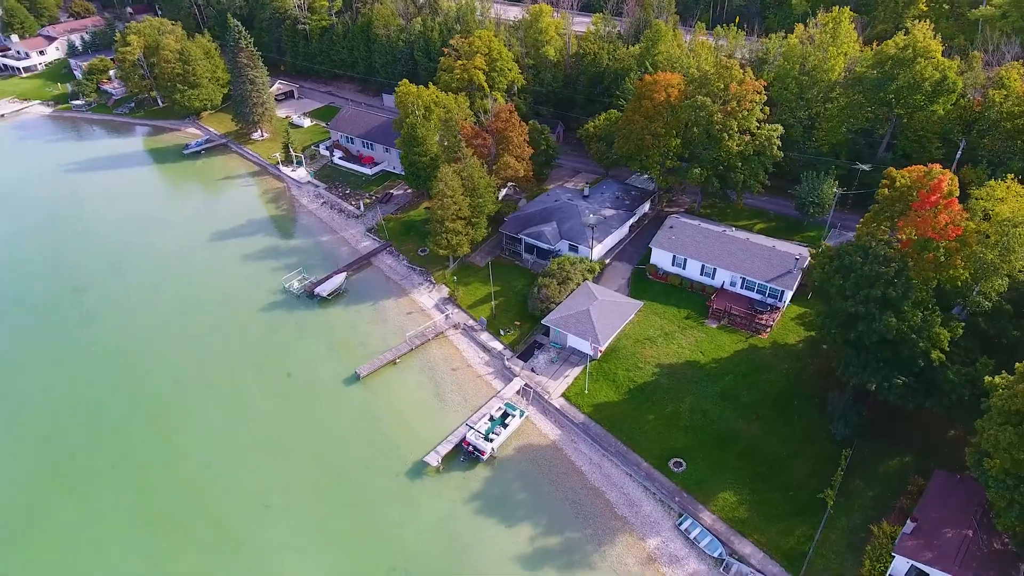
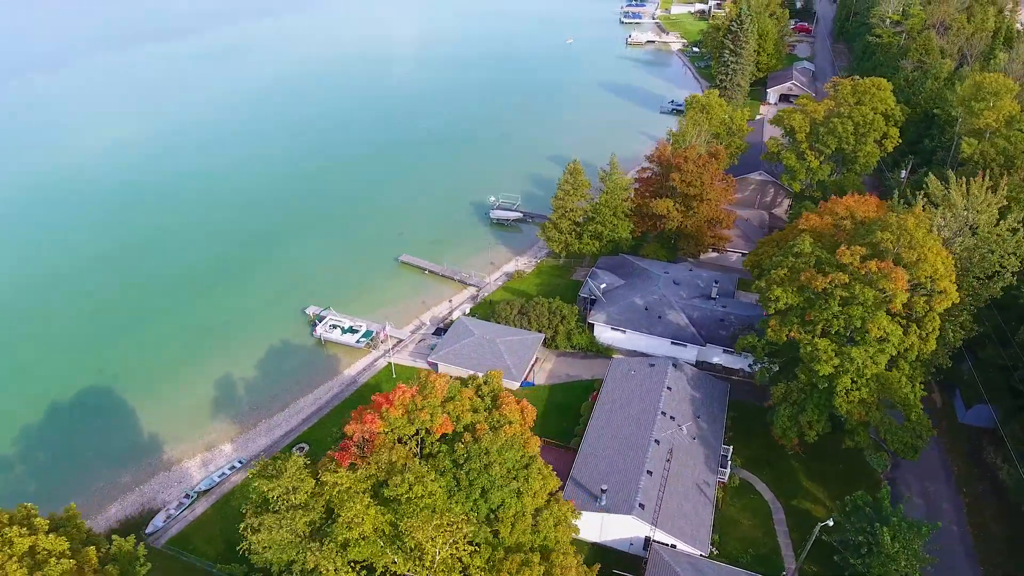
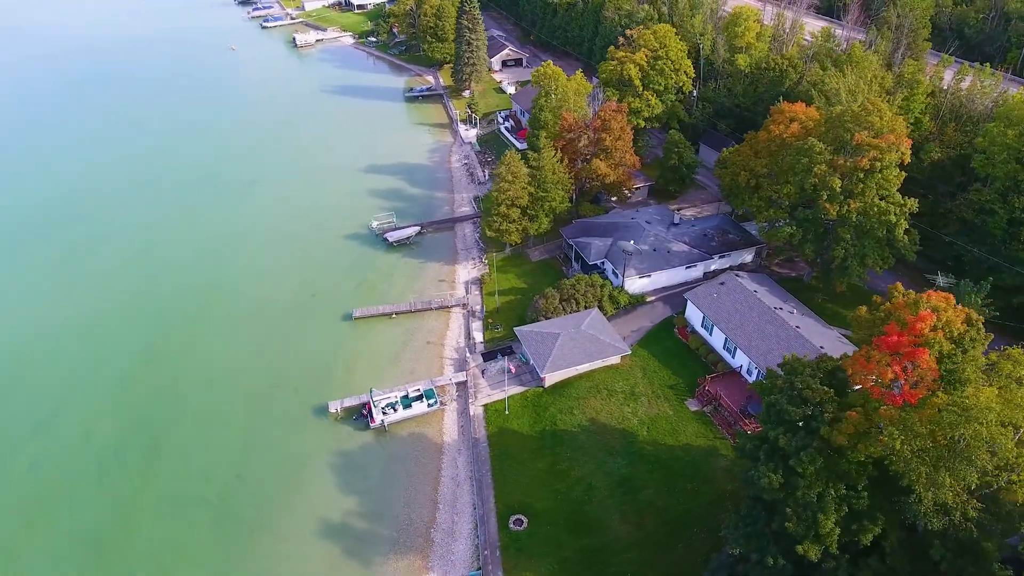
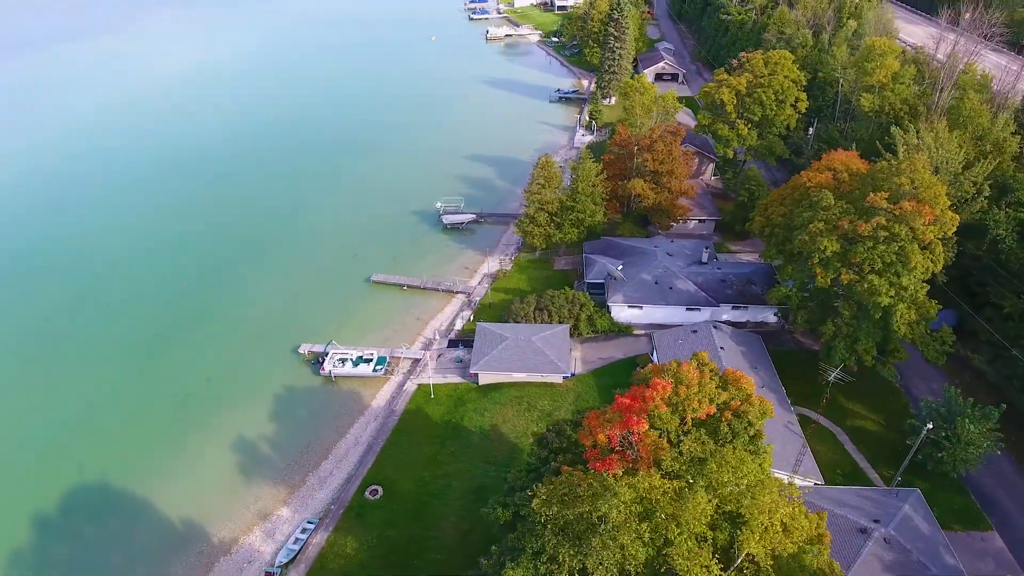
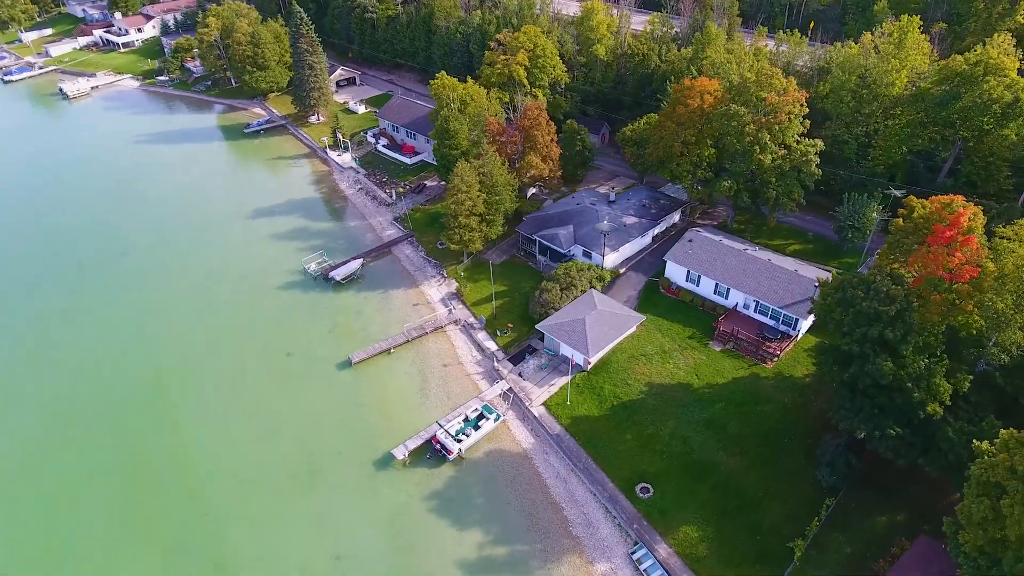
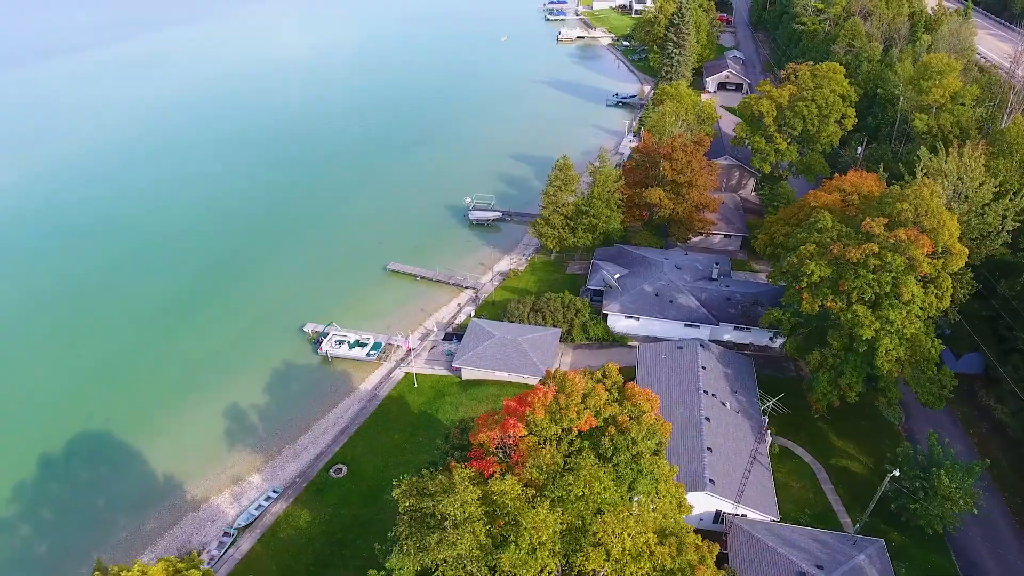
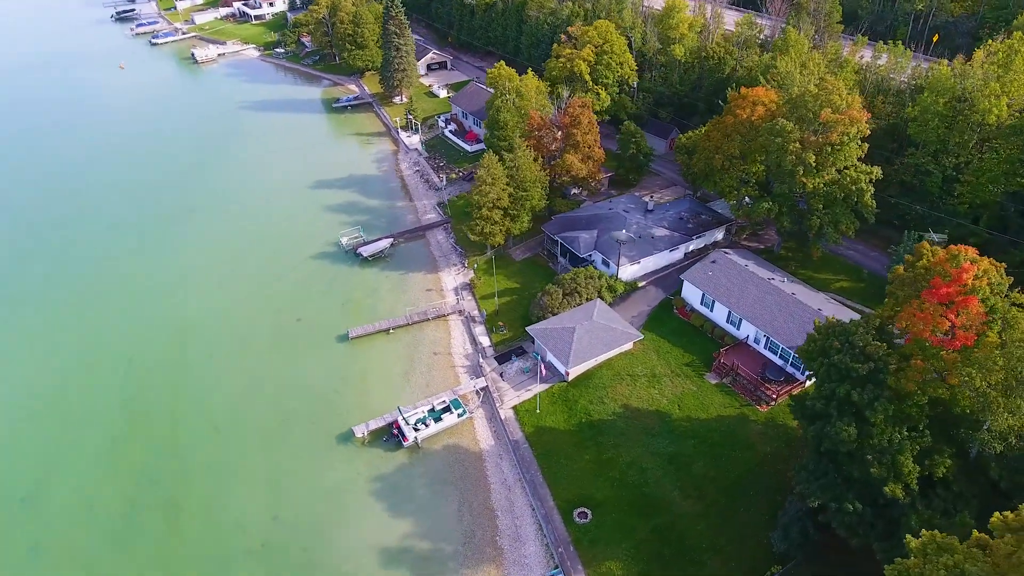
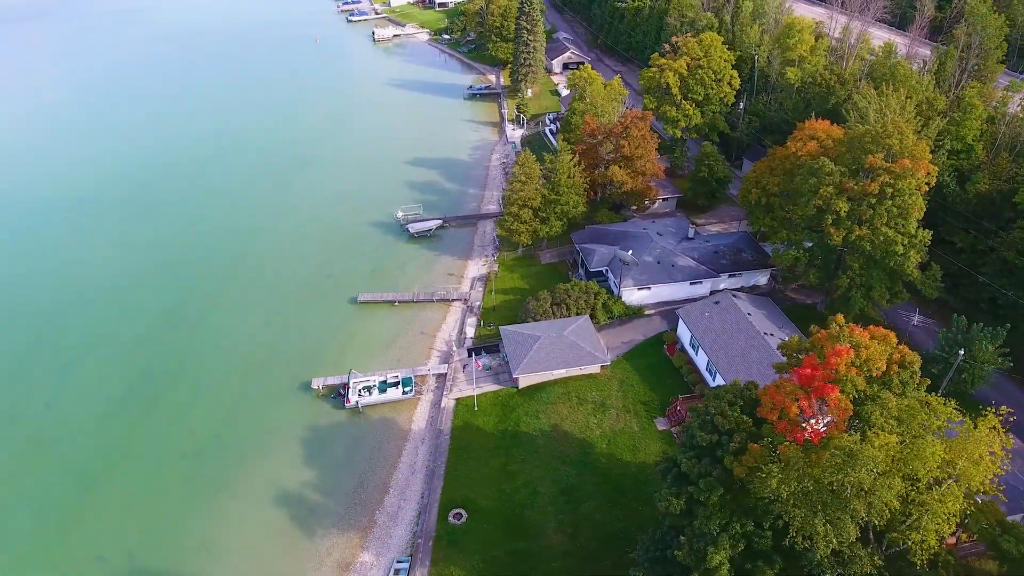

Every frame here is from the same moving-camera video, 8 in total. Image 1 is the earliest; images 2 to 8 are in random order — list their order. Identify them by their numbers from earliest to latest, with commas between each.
5, 7, 3, 8, 4, 6, 2
